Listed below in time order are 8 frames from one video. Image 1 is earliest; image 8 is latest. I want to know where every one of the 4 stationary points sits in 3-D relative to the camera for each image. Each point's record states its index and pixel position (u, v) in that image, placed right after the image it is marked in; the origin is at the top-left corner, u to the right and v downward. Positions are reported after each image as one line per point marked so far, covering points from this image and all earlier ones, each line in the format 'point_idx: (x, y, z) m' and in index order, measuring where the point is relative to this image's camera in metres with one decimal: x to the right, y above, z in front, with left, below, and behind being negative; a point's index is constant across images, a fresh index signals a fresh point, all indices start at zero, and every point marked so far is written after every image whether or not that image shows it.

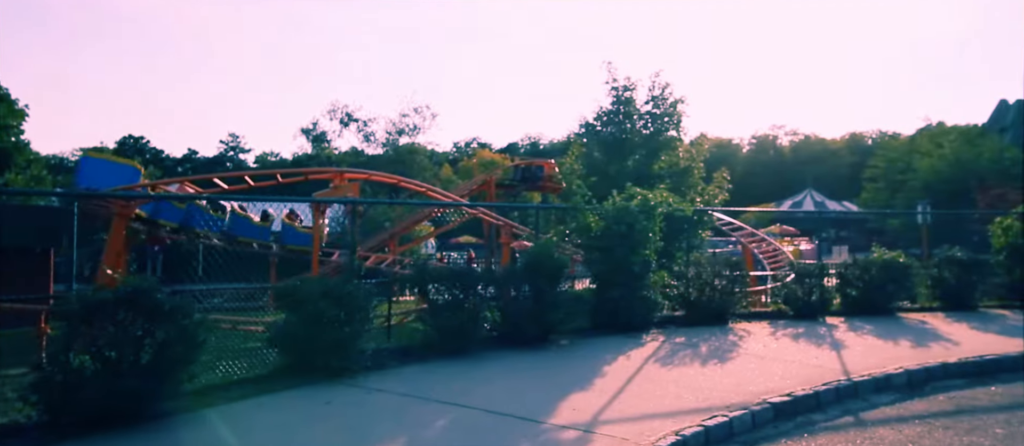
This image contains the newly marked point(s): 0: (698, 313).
0: (+3.3, -1.5, +13.7) m
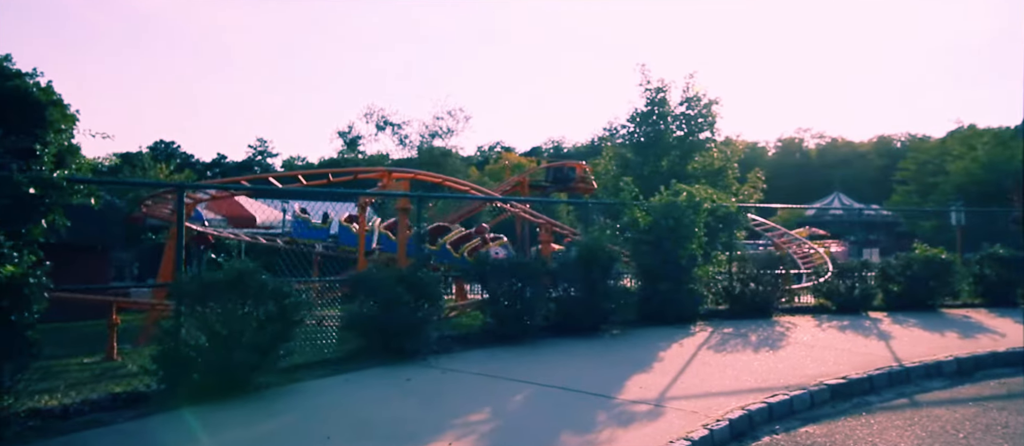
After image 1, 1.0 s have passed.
0: (+4.2, -1.5, +14.0) m
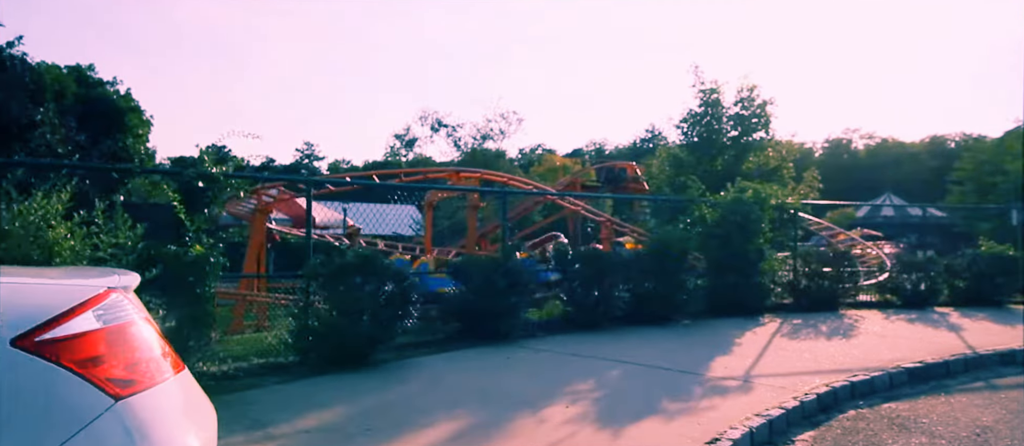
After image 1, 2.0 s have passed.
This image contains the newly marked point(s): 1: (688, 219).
0: (+5.4, -1.4, +14.3) m
1: (+3.0, +0.1, +13.3) m
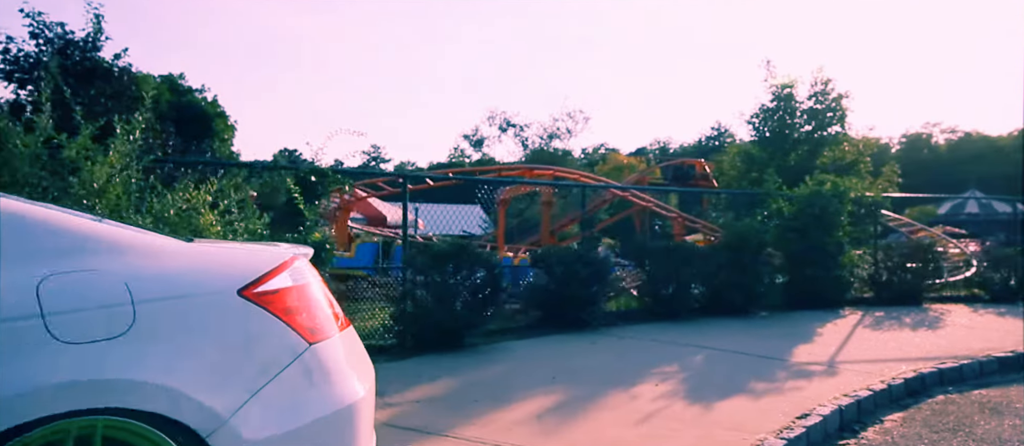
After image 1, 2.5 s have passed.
0: (+6.8, -1.2, +14.1) m
1: (+4.3, +0.2, +13.3) m
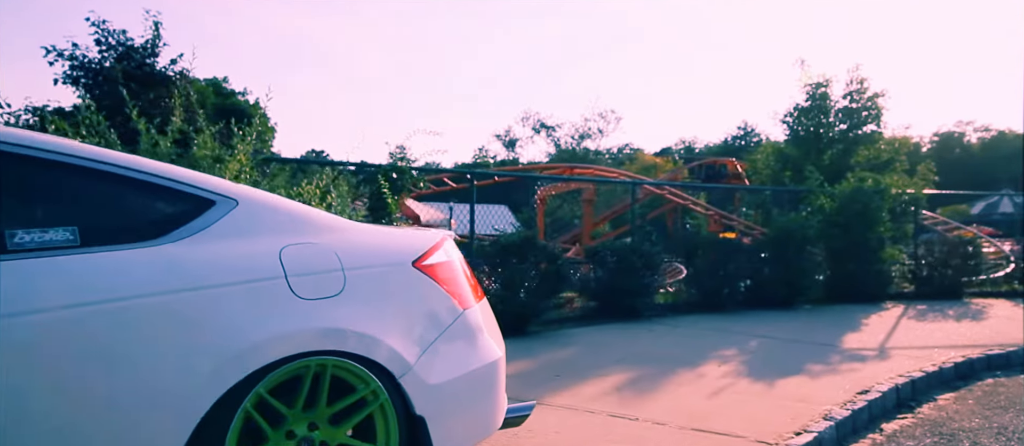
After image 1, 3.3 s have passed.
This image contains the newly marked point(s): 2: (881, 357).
0: (+7.7, -1.2, +14.4) m
1: (+5.2, +0.3, +13.6) m
2: (+3.4, -1.2, +7.3) m
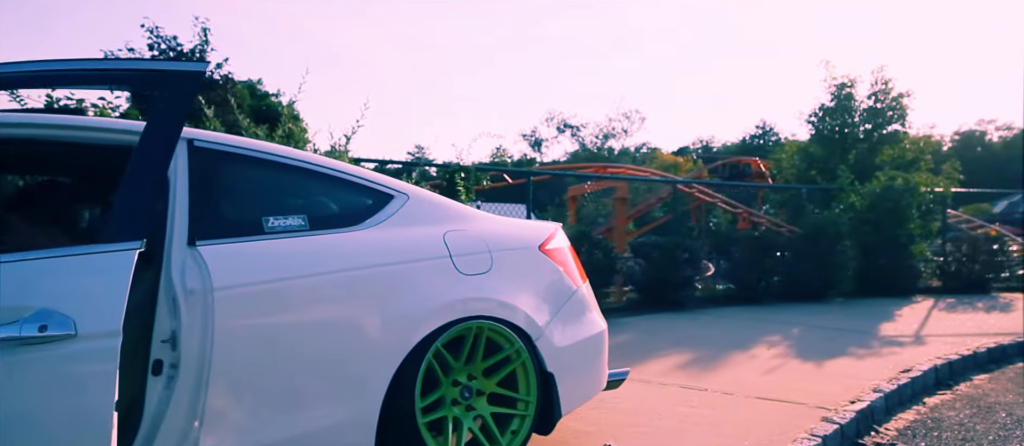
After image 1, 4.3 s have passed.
0: (+8.5, -1.1, +14.8) m
1: (+5.9, +0.3, +14.1) m
2: (+4.1, -1.2, +7.8) m
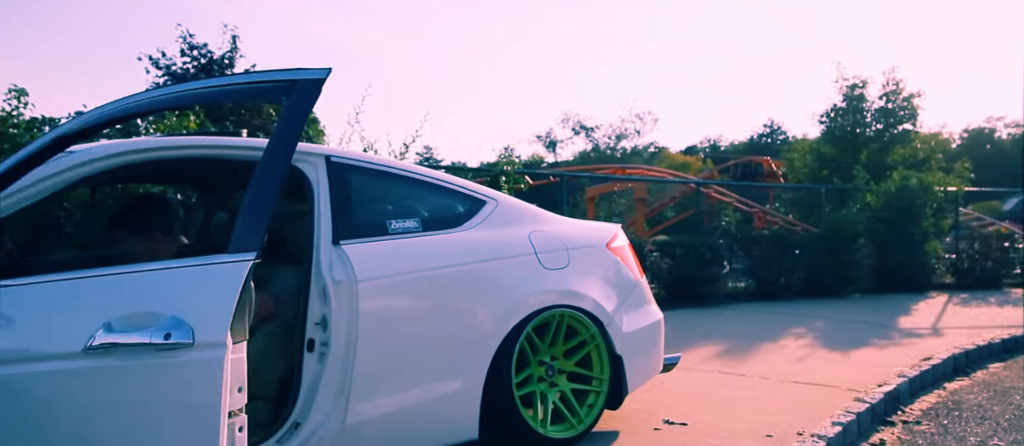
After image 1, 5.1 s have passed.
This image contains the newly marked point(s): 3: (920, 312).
0: (+8.9, -1.1, +15.2) m
1: (+6.4, +0.3, +14.6) m
2: (+4.5, -1.2, +8.3) m
3: (+5.5, -1.2, +10.5) m
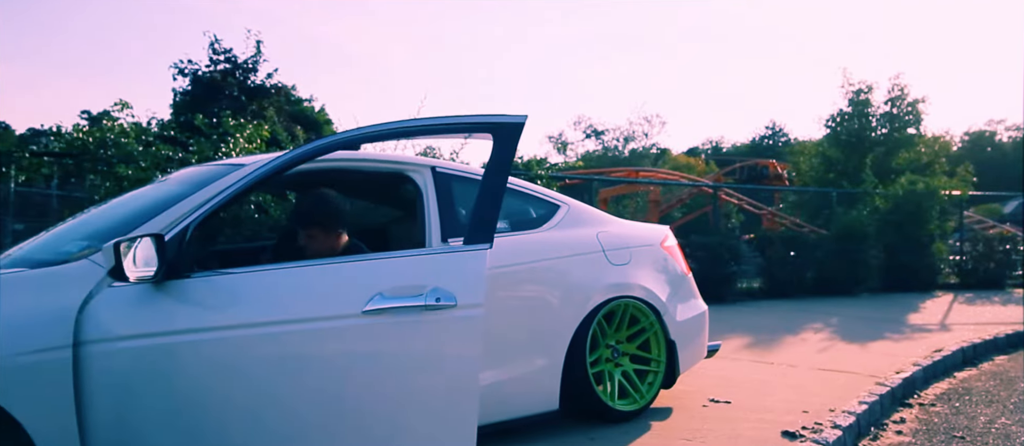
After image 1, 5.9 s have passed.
0: (+9.3, -1.1, +15.8) m
1: (+6.8, +0.3, +15.1) m
2: (+4.9, -1.2, +8.9) m
3: (+5.9, -1.2, +11.0) m
